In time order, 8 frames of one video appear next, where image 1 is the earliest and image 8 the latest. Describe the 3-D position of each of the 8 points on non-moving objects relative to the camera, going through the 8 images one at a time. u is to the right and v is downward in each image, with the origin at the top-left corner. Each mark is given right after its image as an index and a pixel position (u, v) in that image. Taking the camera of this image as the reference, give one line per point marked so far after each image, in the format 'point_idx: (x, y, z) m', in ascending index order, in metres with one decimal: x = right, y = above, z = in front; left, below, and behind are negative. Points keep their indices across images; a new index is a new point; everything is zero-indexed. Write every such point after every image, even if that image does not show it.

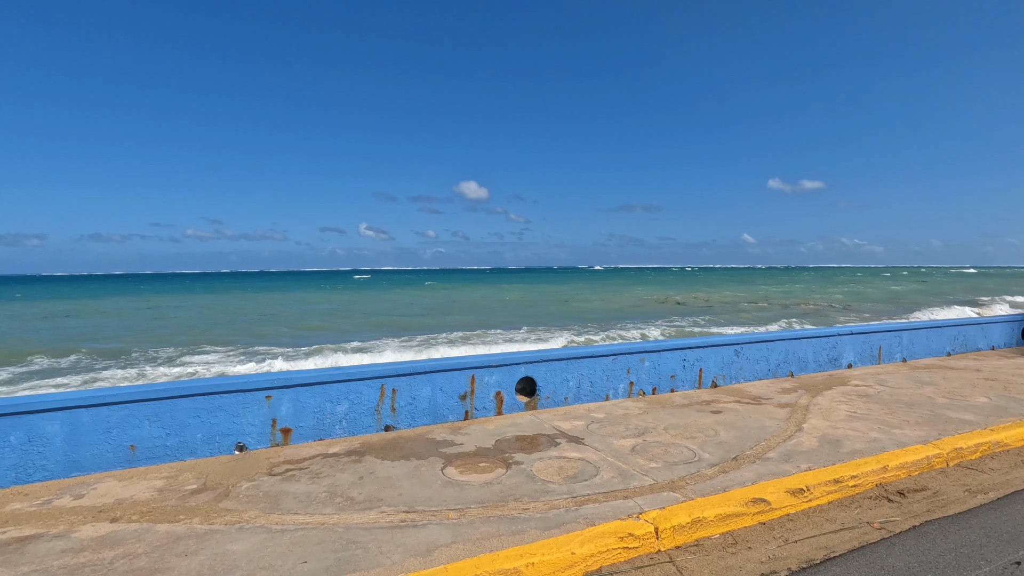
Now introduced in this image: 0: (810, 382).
0: (+3.5, -1.1, +6.2) m
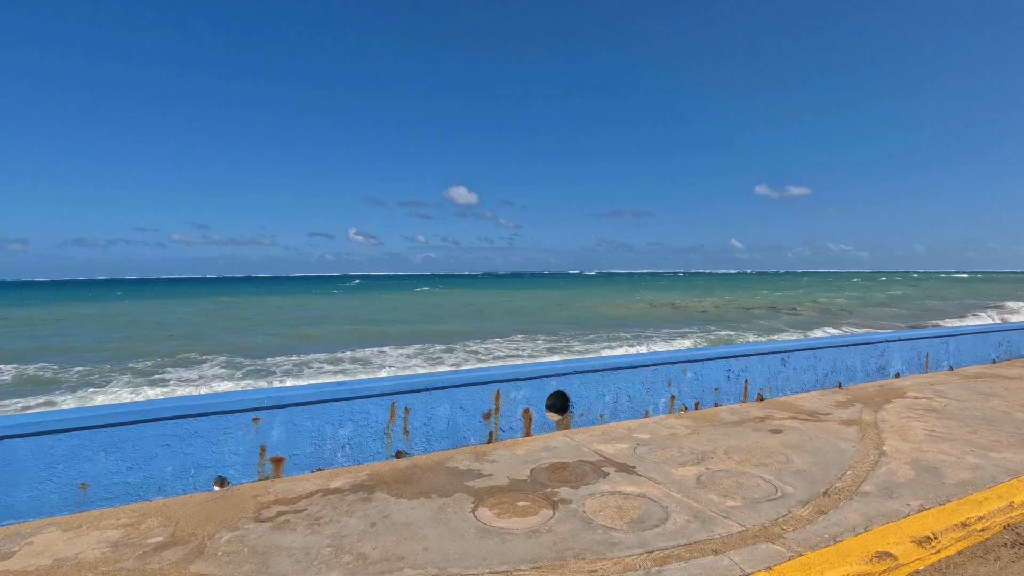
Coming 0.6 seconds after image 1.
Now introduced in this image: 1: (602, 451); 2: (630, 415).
0: (+3.7, -1.1, +5.5) m
1: (+0.6, -1.2, +3.8) m
2: (+1.0, -1.1, +4.6) m
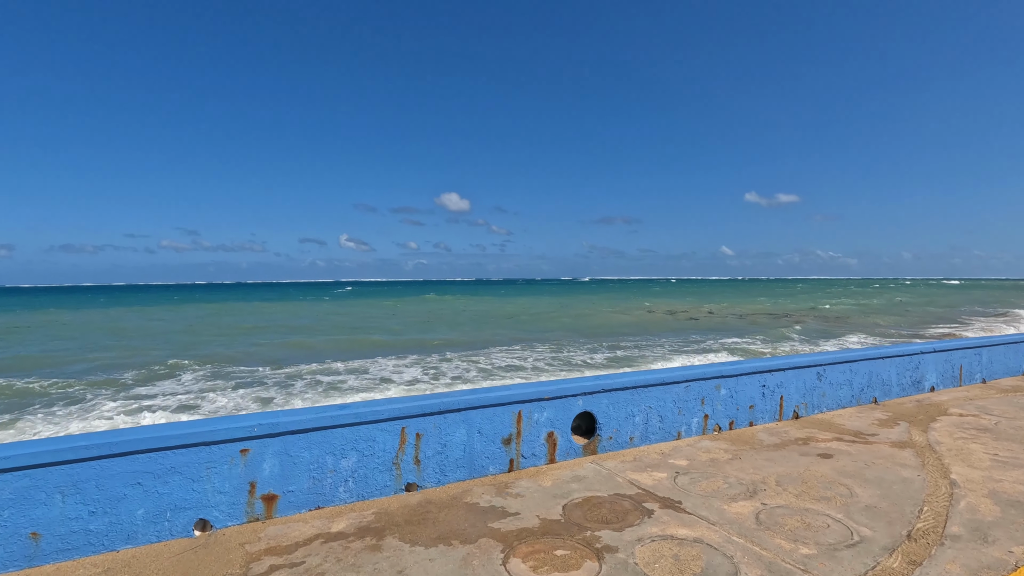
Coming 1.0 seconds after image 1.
0: (+3.8, -1.2, +5.1) m
1: (+0.8, -1.2, +3.4) m
2: (+1.2, -1.2, +4.1) m
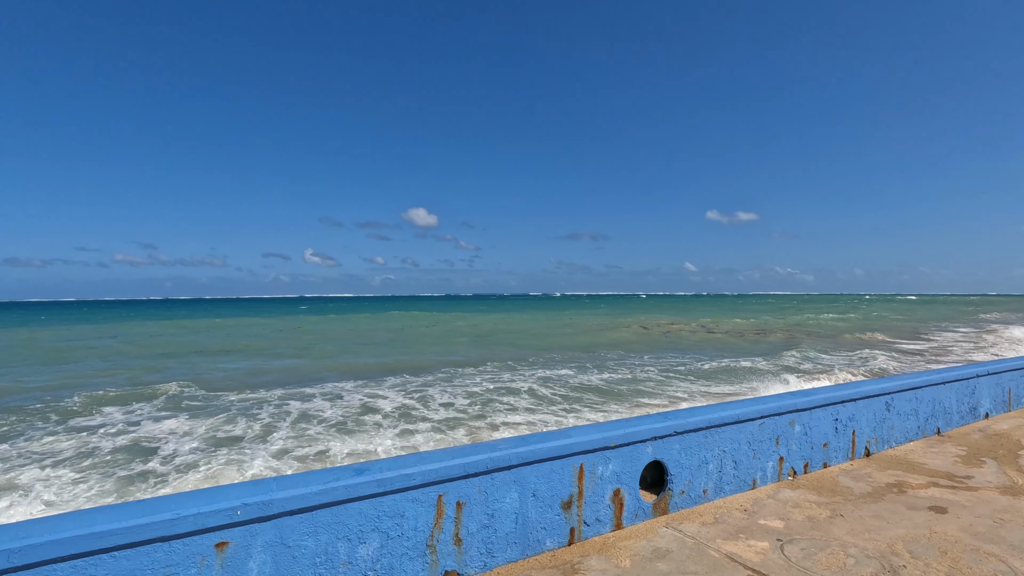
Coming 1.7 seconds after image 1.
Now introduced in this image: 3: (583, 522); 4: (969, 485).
0: (+4.0, -1.4, +4.6) m
1: (+1.1, -1.3, +2.6) m
2: (+1.4, -1.3, +3.4) m
3: (+0.4, -1.2, +2.8) m
4: (+3.1, -1.3, +3.7) m
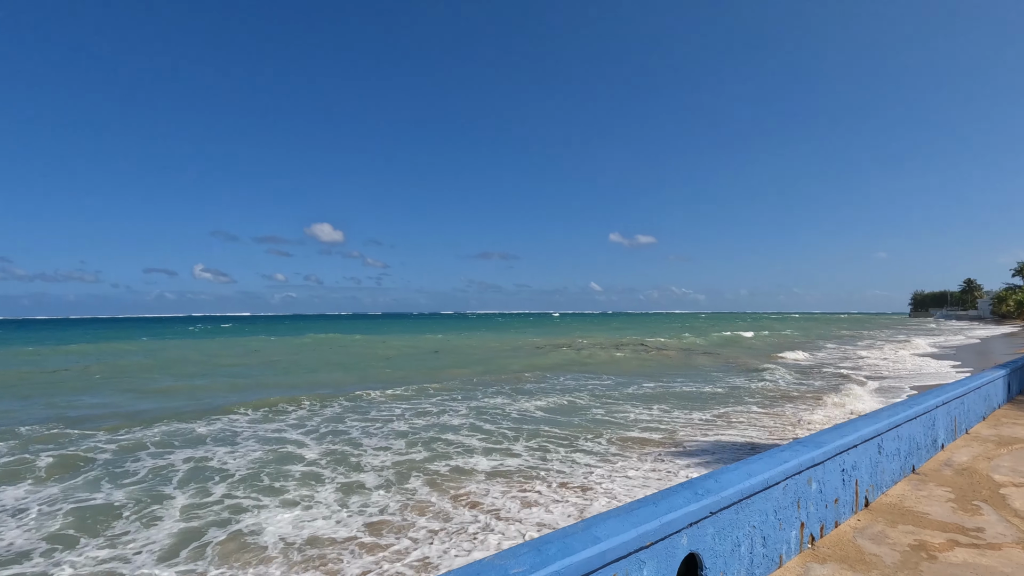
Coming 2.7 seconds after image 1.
0: (+3.7, -1.6, +4.4) m
1: (+1.2, -1.5, +2.0) m
2: (+1.3, -1.5, +2.8) m
3: (+0.4, -1.4, +2.0) m
4: (+3.0, -1.6, +3.4) m
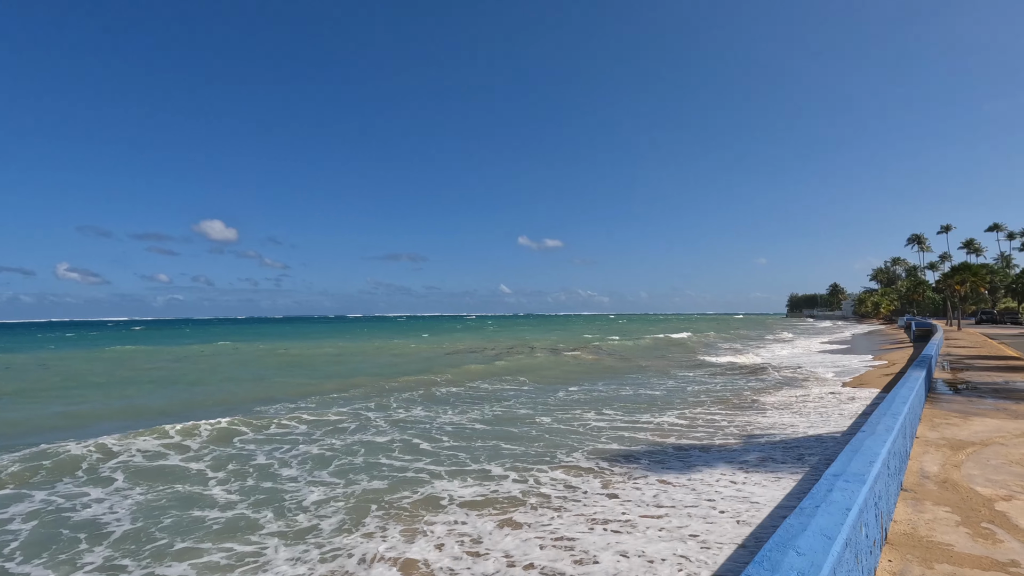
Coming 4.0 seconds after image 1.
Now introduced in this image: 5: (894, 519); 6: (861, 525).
0: (+3.4, -1.7, +4.1) m
1: (+1.3, -1.5, +1.3) m
2: (+1.3, -1.5, +2.1) m
3: (+0.6, -1.4, +1.2) m
4: (+2.9, -1.6, +3.0) m
5: (+2.6, -1.6, +3.7) m
6: (+1.7, -1.2, +2.6) m
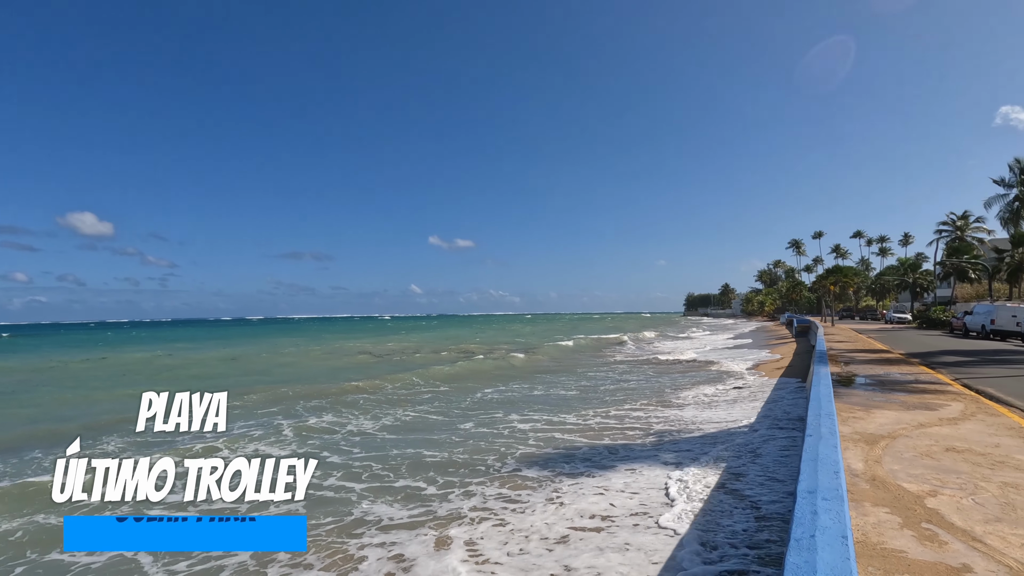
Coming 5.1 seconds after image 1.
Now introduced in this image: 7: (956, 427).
0: (+3.0, -1.7, +4.1) m
1: (+1.3, -1.5, +1.1) m
2: (+1.2, -1.5, +1.9) m
3: (+0.6, -1.4, +0.8) m
4: (+2.6, -1.6, +2.9) m
5: (+2.2, -1.6, +3.6) m
6: (+1.5, -1.2, +2.4) m
7: (+5.7, -1.8, +6.8) m
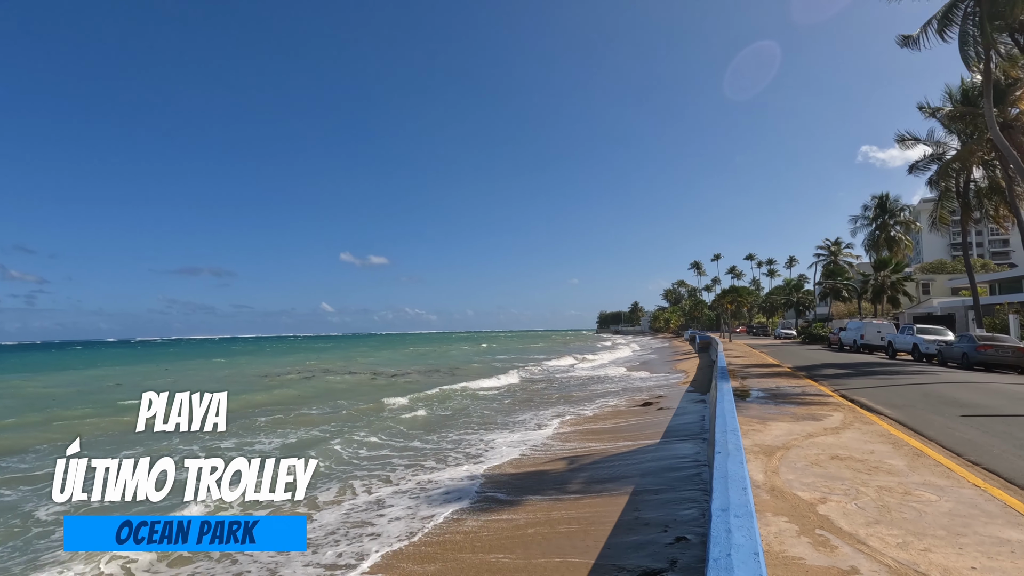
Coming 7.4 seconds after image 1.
0: (+2.3, -1.9, +4.5) m
1: (+1.2, -1.6, +1.2) m
2: (+1.0, -1.6, +2.0) m
3: (+0.5, -1.5, +0.8) m
4: (+2.2, -1.8, +3.2) m
5: (+1.7, -1.8, +3.9) m
6: (+1.2, -1.3, +2.6) m
7: (+4.6, -2.1, +7.6) m
